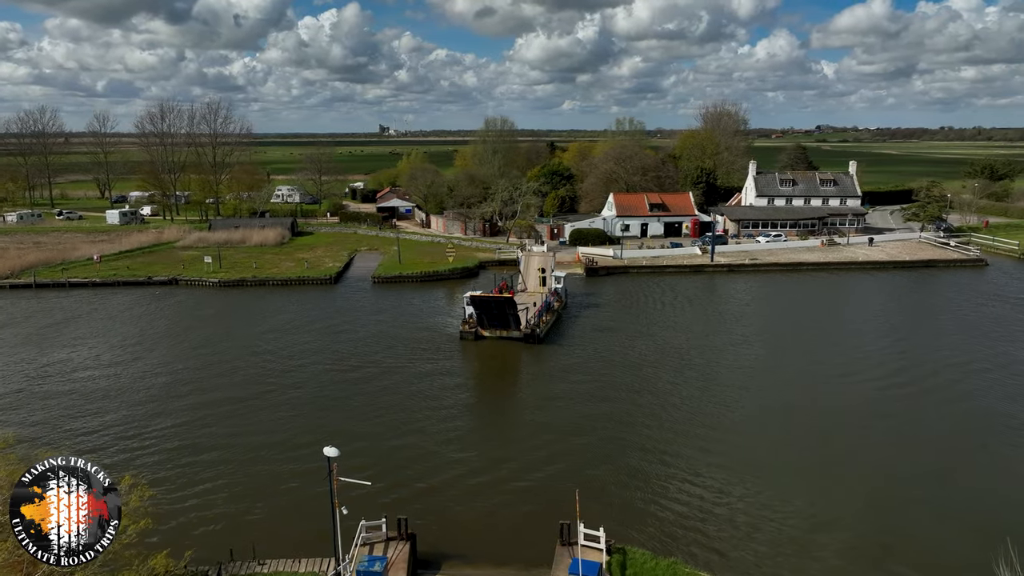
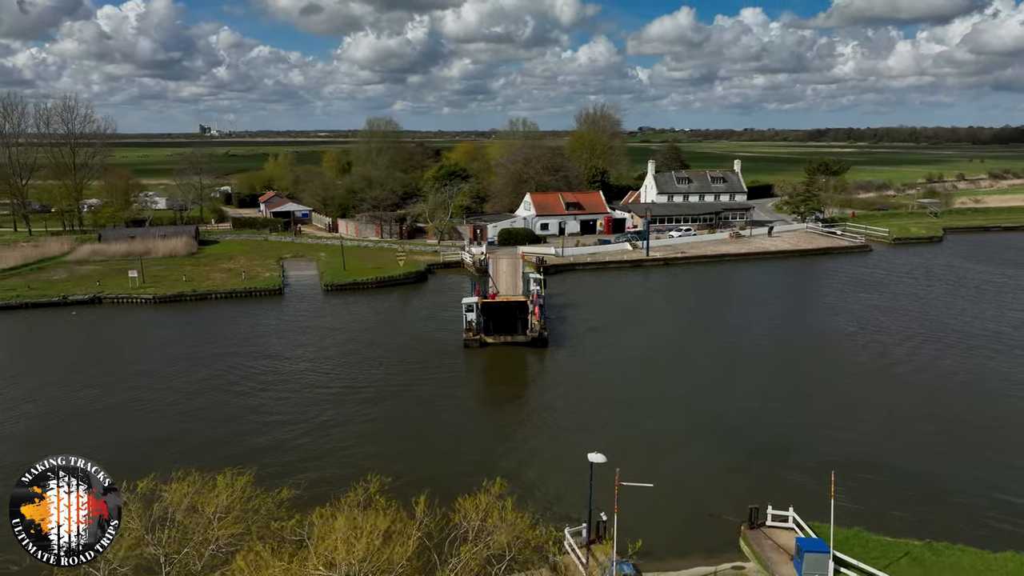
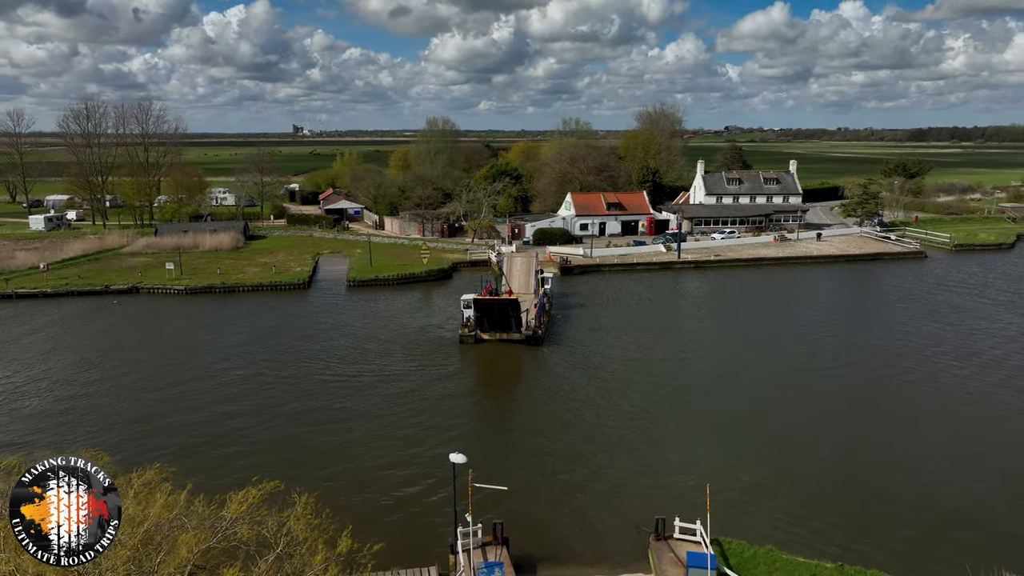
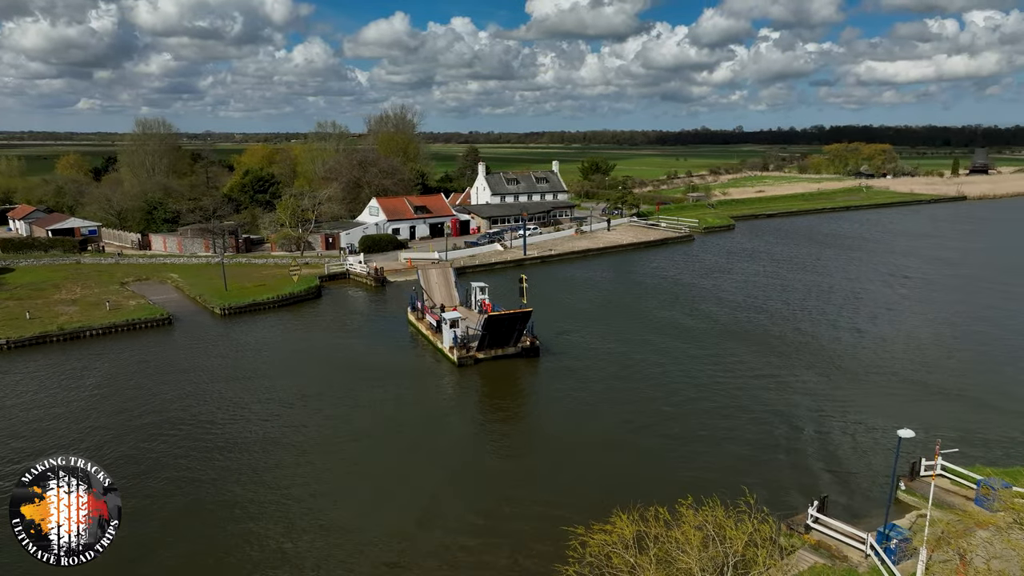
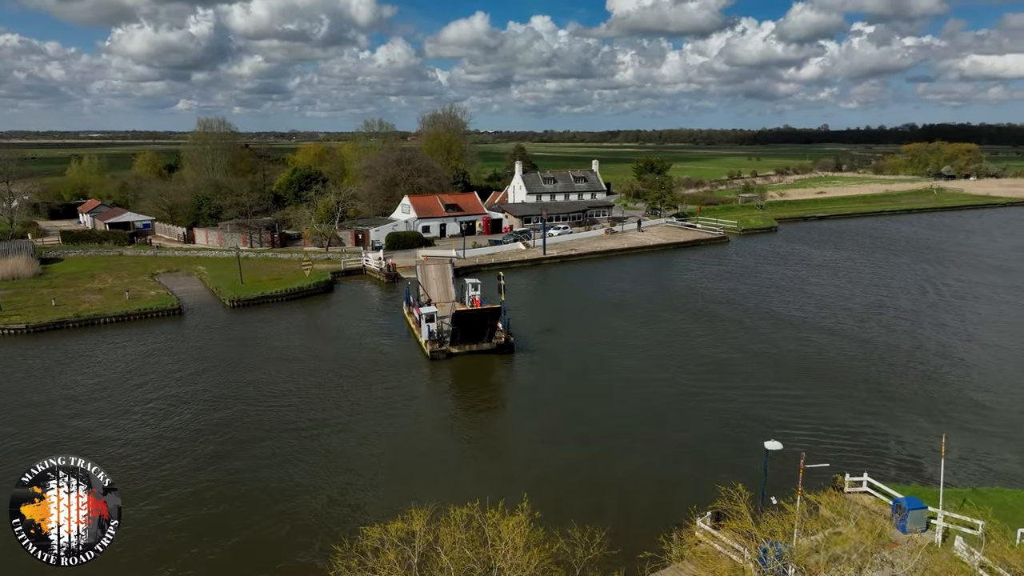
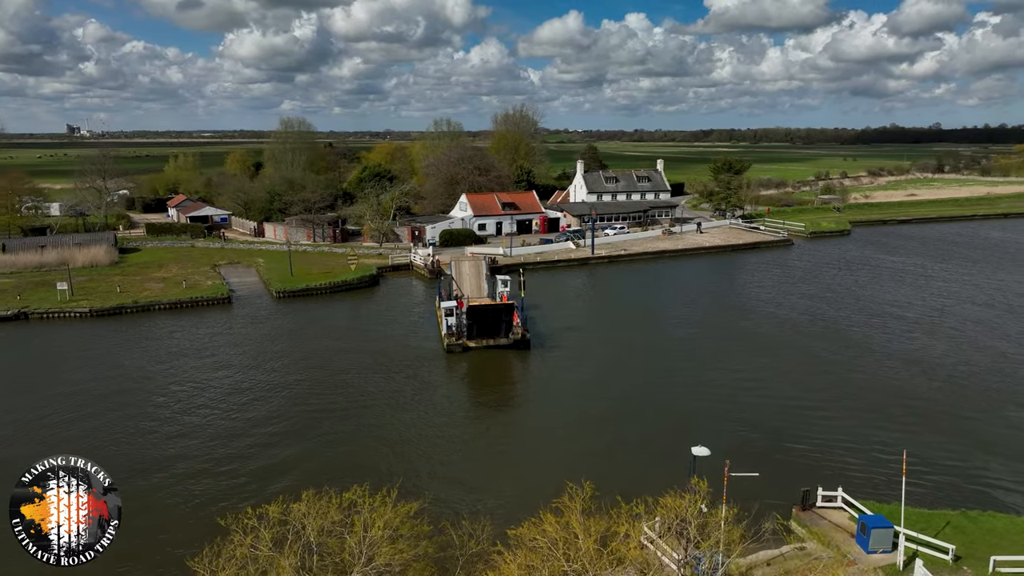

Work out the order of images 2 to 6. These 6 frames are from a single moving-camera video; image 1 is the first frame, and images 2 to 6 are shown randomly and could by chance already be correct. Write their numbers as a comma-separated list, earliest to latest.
3, 2, 6, 5, 4
